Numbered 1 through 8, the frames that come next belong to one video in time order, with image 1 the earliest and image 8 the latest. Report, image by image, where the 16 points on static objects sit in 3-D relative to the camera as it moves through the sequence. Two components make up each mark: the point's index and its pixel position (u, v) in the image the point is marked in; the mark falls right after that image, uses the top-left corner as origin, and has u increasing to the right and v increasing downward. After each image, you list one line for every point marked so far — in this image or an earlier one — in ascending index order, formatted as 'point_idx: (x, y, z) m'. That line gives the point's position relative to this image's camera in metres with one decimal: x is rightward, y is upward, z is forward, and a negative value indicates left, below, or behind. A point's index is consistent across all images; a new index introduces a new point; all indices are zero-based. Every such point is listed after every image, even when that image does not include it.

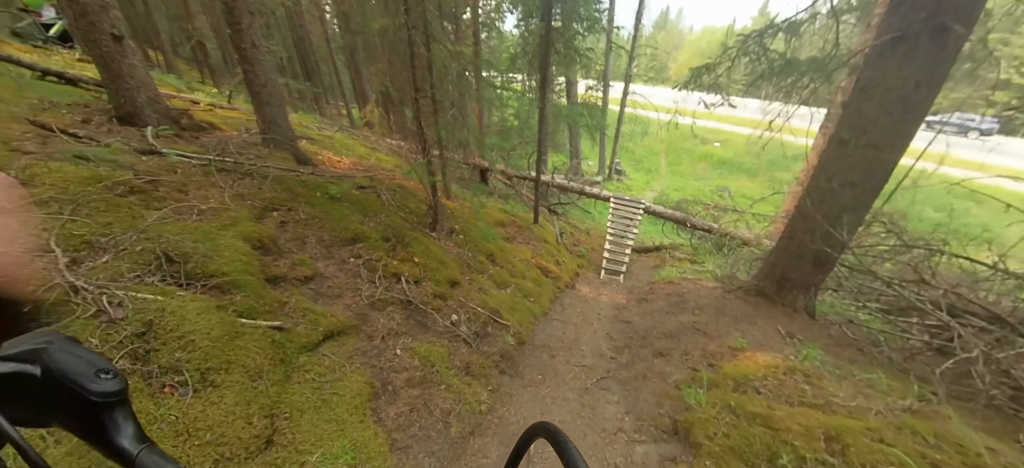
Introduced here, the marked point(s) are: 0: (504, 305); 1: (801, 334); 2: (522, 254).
0: (-0.1, -1.1, +6.1) m
1: (+4.4, -1.5, +5.8) m
2: (+0.2, -0.4, +8.6) m
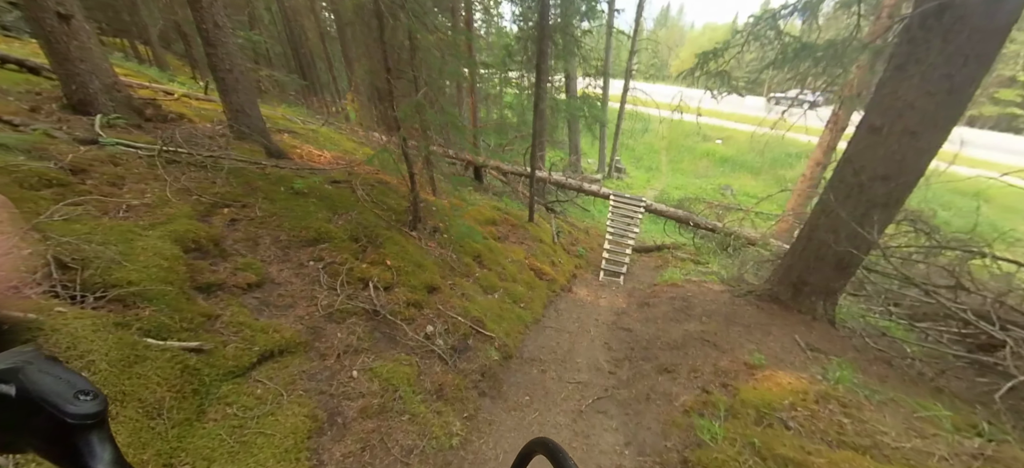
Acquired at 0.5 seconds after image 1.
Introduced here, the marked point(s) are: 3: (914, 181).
0: (-0.3, -1.1, +5.4) m
1: (+4.2, -1.5, +5.2) m
2: (0.0, -0.4, +7.9) m
3: (+4.8, +0.6, +4.5) m
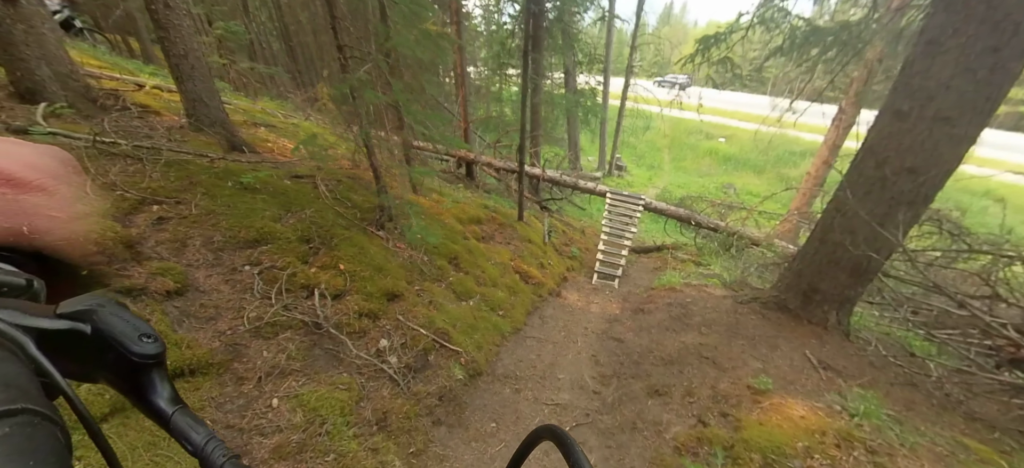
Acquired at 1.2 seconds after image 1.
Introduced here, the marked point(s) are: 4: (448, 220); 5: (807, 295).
0: (-0.6, -1.1, +4.8) m
1: (+3.9, -1.5, +4.5) m
2: (-0.3, -0.4, +7.3) m
3: (+4.4, +0.6, +3.9) m
4: (-1.2, +0.3, +7.2) m
5: (+4.0, -0.8, +5.2) m
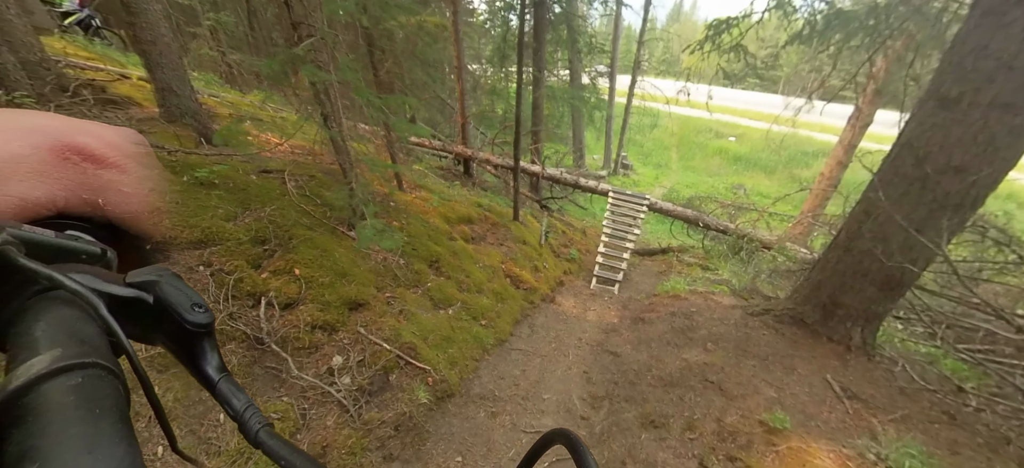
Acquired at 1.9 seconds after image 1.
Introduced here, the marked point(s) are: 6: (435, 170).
0: (-0.9, -1.1, +4.3) m
1: (+3.6, -1.6, +3.9) m
2: (-0.4, -0.4, +6.8) m
3: (+4.2, +0.5, +3.3) m
4: (-1.4, +0.3, +6.6) m
5: (+3.8, -0.9, +4.6) m
6: (-2.5, +2.1, +12.4) m
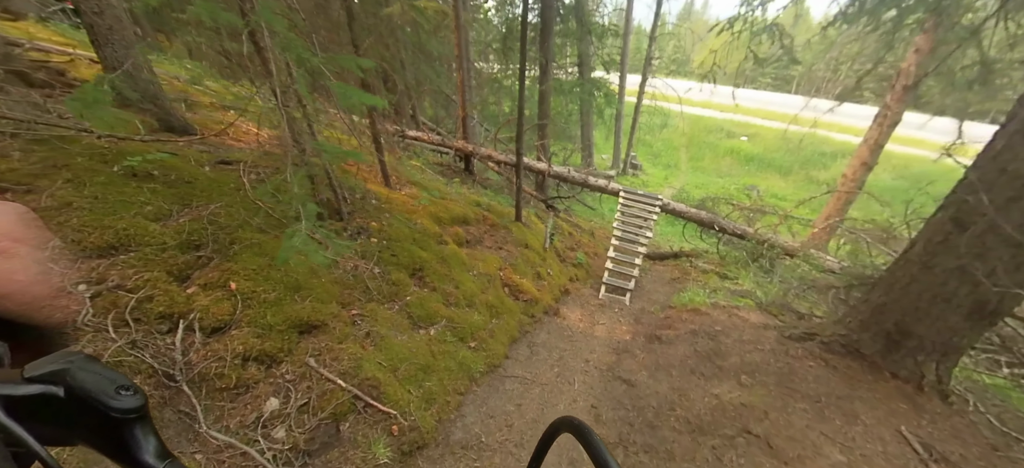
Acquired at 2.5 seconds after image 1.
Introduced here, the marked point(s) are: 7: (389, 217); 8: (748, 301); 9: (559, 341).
0: (-0.9, -1.2, +3.5) m
1: (+3.5, -1.7, +3.1) m
2: (-0.5, -0.5, +6.0) m
3: (+4.1, +0.4, +2.4) m
4: (-1.4, +0.2, +5.9) m
5: (+3.8, -1.0, +3.8) m
6: (-2.4, +2.1, +11.6) m
7: (-1.7, +0.2, +5.3) m
8: (+4.5, -1.3, +7.3) m
9: (+0.7, -1.5, +5.5) m
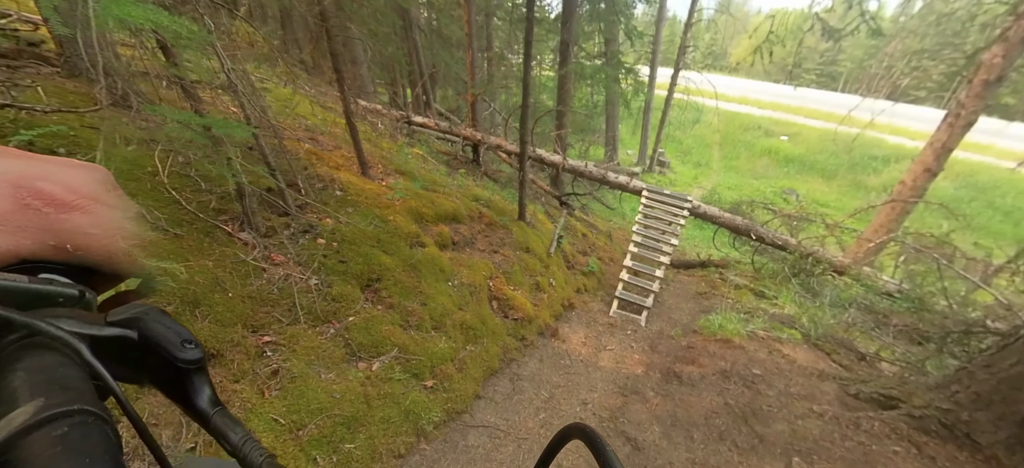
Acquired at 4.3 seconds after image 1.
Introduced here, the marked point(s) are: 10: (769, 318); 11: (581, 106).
0: (-1.3, -1.2, +2.6) m
1: (+3.2, -2.0, +1.9) m
2: (-0.6, -0.5, +5.0) m
3: (+3.8, +0.1, +1.1) m
4: (-1.5, +0.2, +4.9) m
5: (+3.5, -1.3, +2.5) m
6: (-2.0, +2.2, +10.7) m
7: (-1.8, +0.3, +4.4) m
8: (+4.4, -1.5, +6.0) m
9: (+0.5, -1.6, +4.5) m
10: (+4.4, -1.4, +6.6) m
11: (+2.5, +4.5, +13.4) m
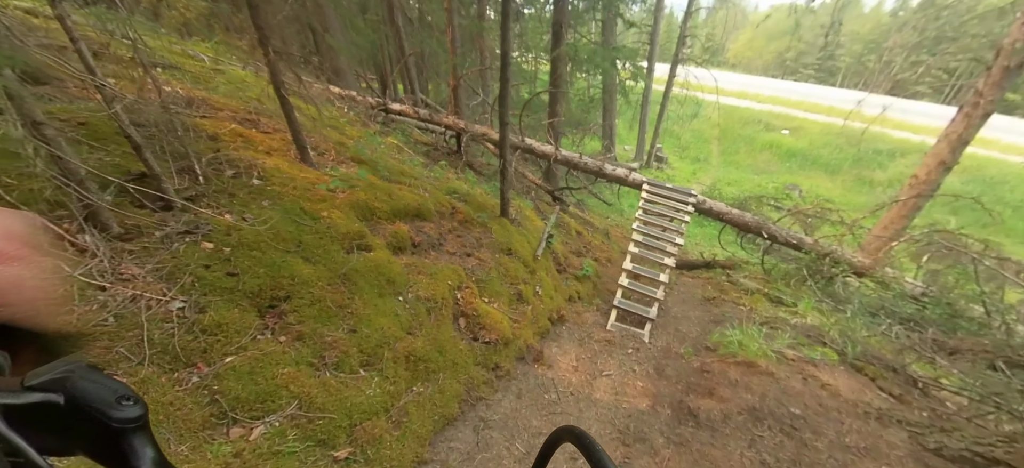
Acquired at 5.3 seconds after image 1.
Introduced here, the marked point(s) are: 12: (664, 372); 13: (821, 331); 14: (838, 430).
0: (-1.5, -1.3, +1.5) m
1: (+2.9, -2.0, +0.9) m
2: (-0.9, -0.5, +3.9) m
3: (+3.6, +0.1, +0.1) m
4: (-1.8, +0.2, +3.9) m
5: (+3.2, -1.3, +1.5) m
6: (-2.4, +2.3, +9.6) m
7: (-2.1, +0.2, +3.4) m
8: (+4.1, -1.5, +5.1) m
9: (+0.2, -1.6, +3.5) m
10: (+4.1, -1.4, +5.6) m
11: (+2.1, +4.5, +12.3) m
12: (+1.8, -1.7, +4.6) m
13: (+4.7, -1.4, +5.8) m
14: (+2.6, -1.6, +3.1) m
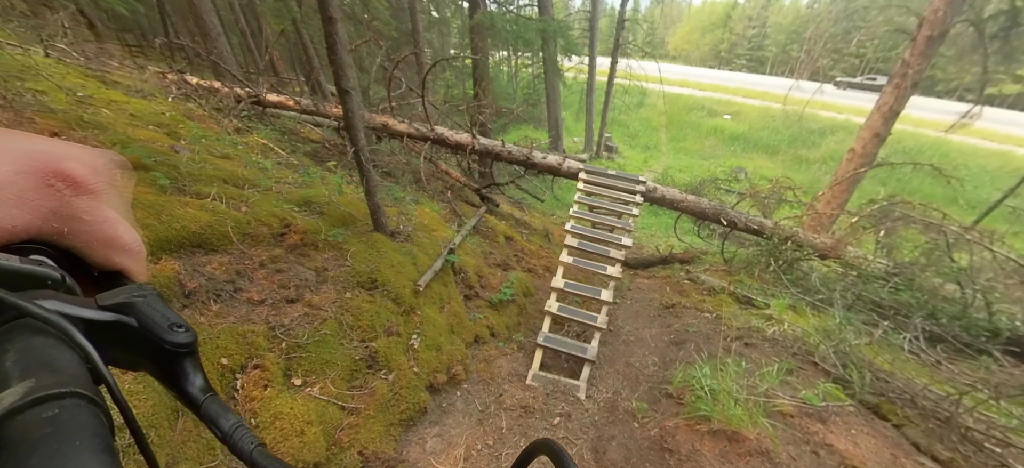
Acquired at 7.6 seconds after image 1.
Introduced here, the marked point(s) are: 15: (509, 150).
0: (-2.4, -1.6, -0.4) m
1: (+2.2, -2.0, -0.6) m
2: (-2.0, -0.8, +2.1) m
3: (+2.7, +0.2, -1.3) m
4: (-2.9, -0.1, +1.9) m
5: (+2.3, -1.2, +0.1) m
6: (-4.2, +1.8, +7.6) m
7: (-3.2, -0.1, +1.4) m
8: (+3.0, -1.4, +3.7) m
9: (-0.8, -1.8, +1.7) m
10: (+2.9, -1.3, +4.2) m
11: (-0.2, +4.4, +10.7) m
12: (+0.7, -1.7, +3.0) m
13: (+3.4, -1.3, +4.4) m
14: (+1.6, -1.6, +1.6) m
15: (0.0, +1.7, +7.8) m
